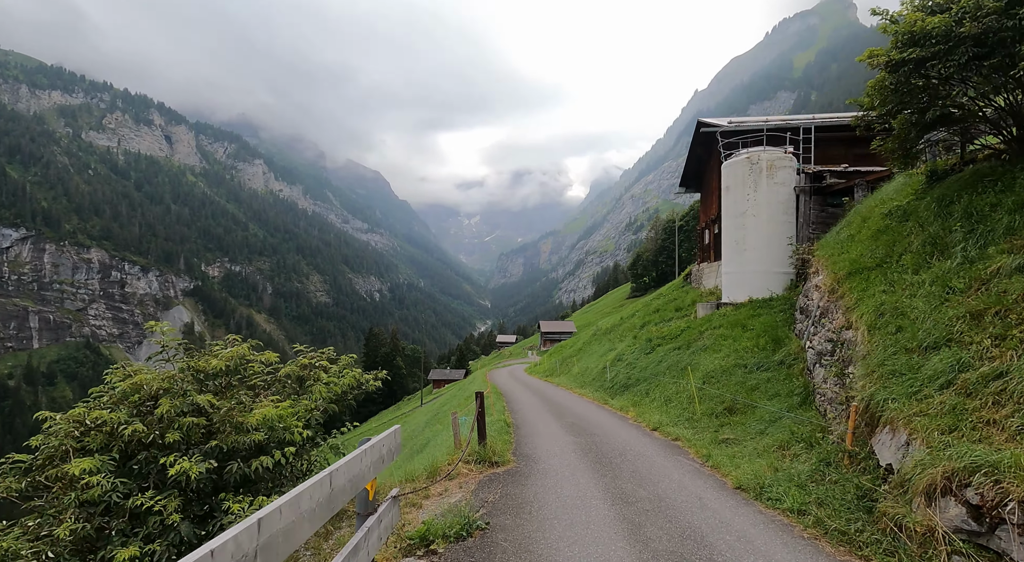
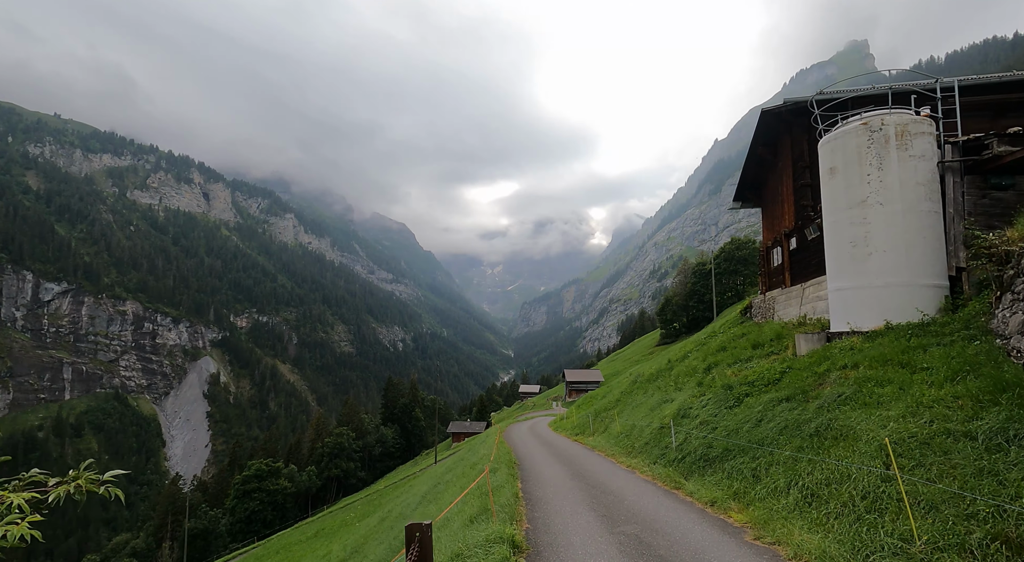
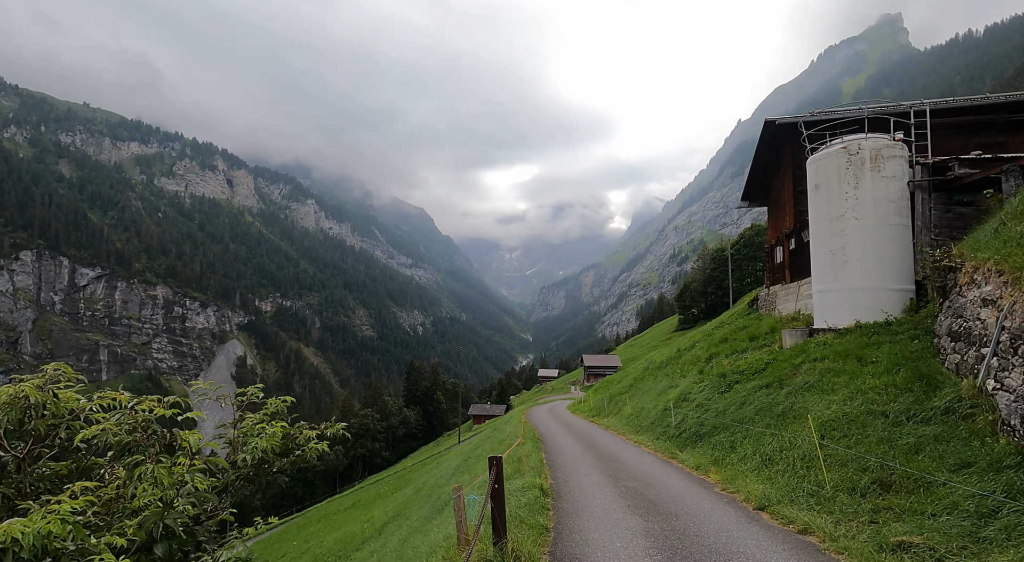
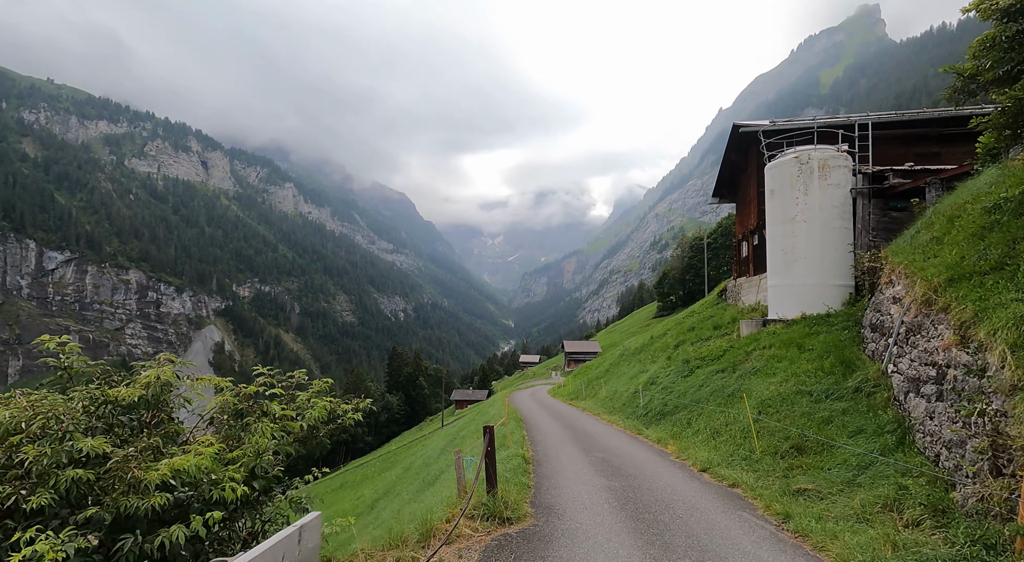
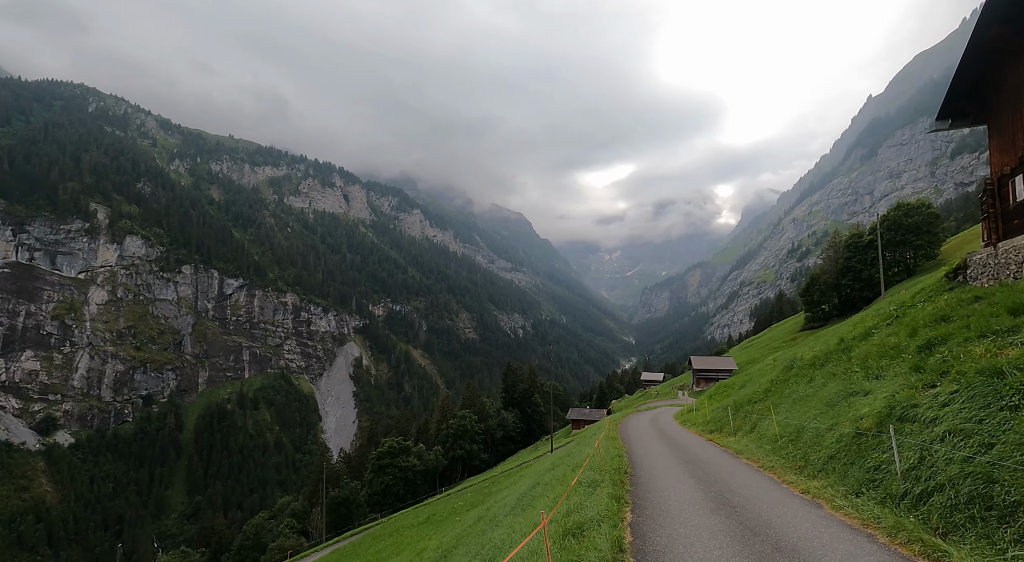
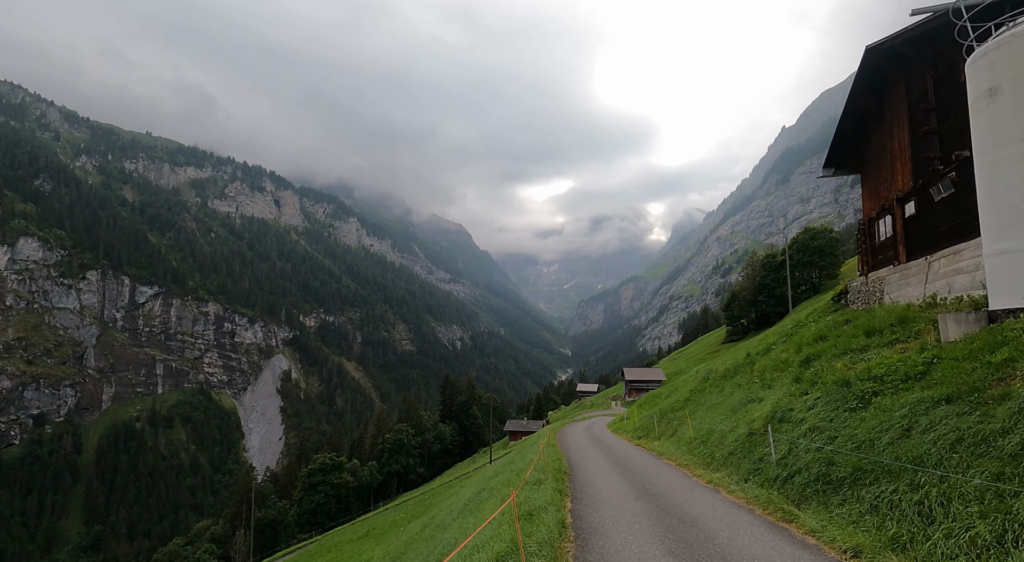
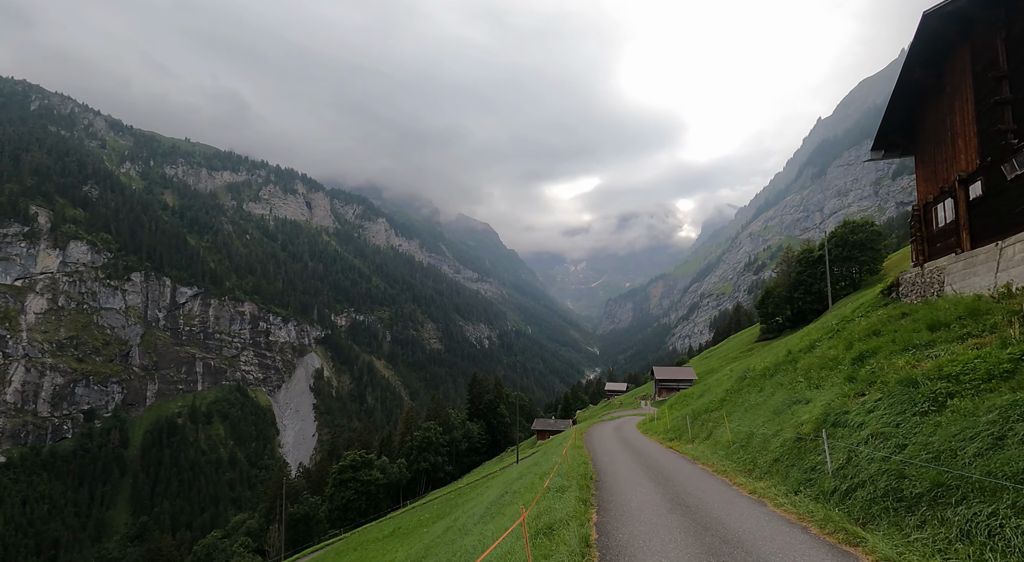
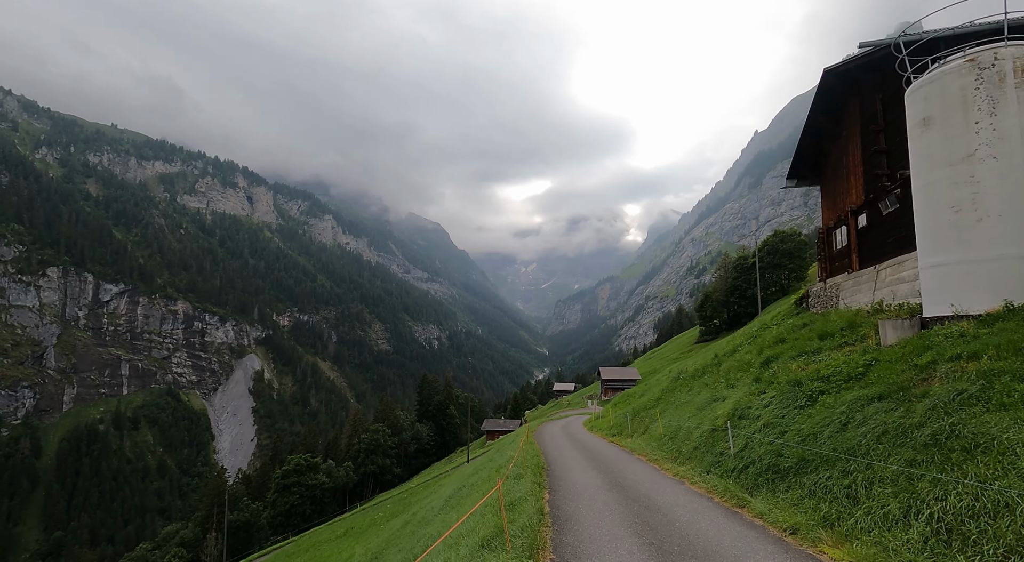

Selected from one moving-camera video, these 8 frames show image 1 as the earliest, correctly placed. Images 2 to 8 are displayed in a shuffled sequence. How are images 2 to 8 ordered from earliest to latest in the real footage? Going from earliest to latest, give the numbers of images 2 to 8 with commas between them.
4, 3, 2, 8, 6, 7, 5
